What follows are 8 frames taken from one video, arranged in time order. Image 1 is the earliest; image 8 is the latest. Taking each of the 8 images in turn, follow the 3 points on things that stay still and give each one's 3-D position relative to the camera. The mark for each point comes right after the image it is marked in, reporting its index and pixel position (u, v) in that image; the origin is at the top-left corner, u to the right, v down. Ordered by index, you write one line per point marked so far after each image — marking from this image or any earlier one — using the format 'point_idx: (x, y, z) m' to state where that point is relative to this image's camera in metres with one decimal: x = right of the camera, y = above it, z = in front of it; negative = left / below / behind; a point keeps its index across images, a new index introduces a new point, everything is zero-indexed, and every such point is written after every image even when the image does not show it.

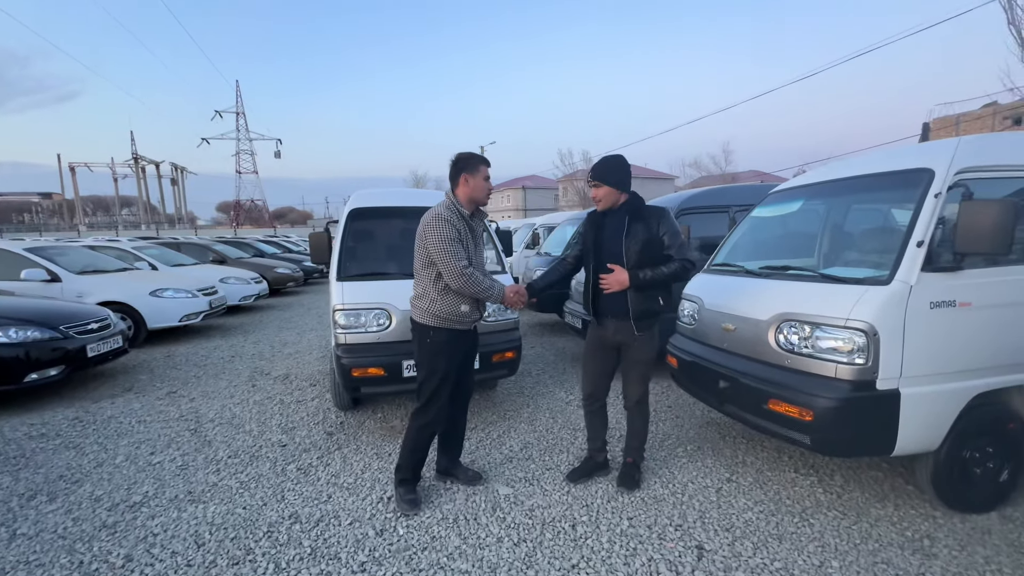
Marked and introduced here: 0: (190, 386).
0: (-3.9, -1.2, +5.4) m
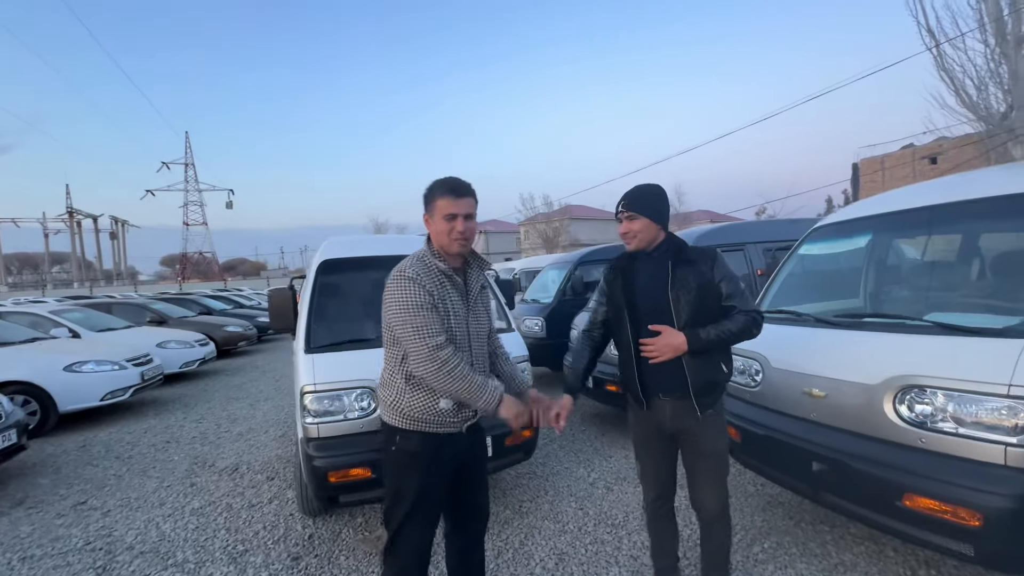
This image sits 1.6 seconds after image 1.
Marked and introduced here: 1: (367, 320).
0: (-3.8, -1.9, +4.2) m
1: (-1.2, -0.3, +3.7) m
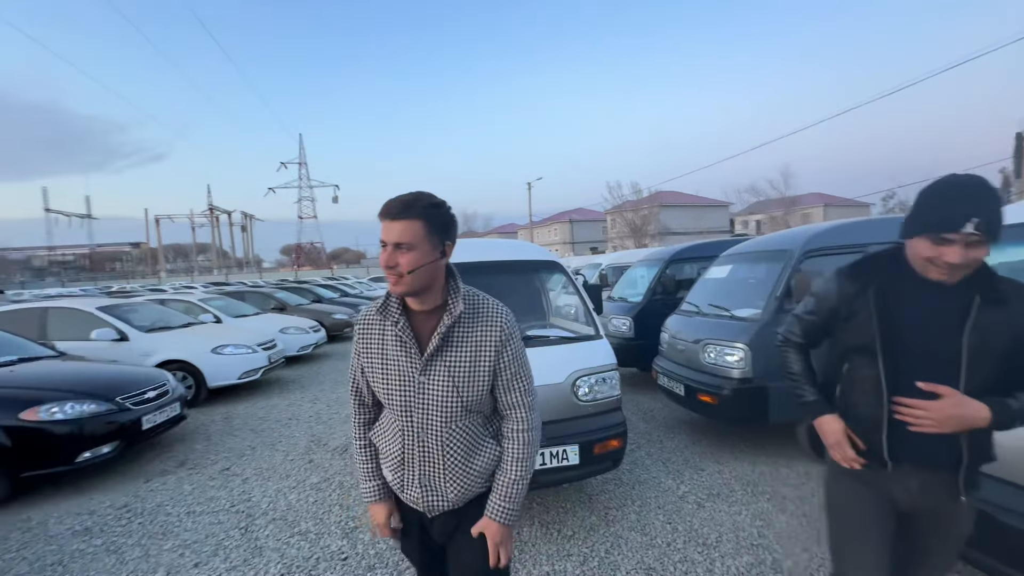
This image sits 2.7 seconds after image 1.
0: (-3.0, -1.9, +5.0) m
1: (-0.5, -0.3, +3.9) m
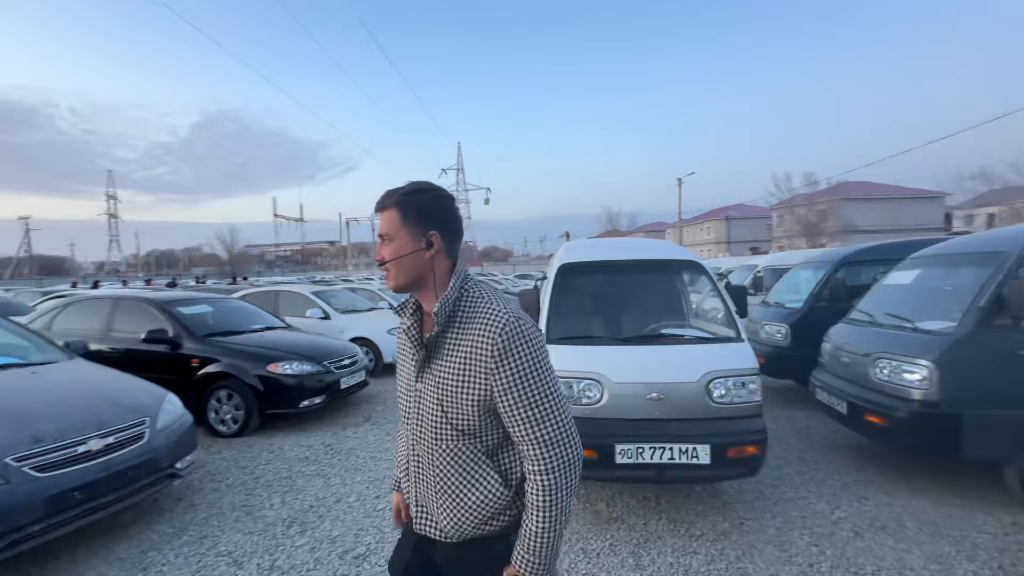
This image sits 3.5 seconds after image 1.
0: (-1.3, -1.8, +5.9) m
1: (+0.8, -0.3, +4.2) m
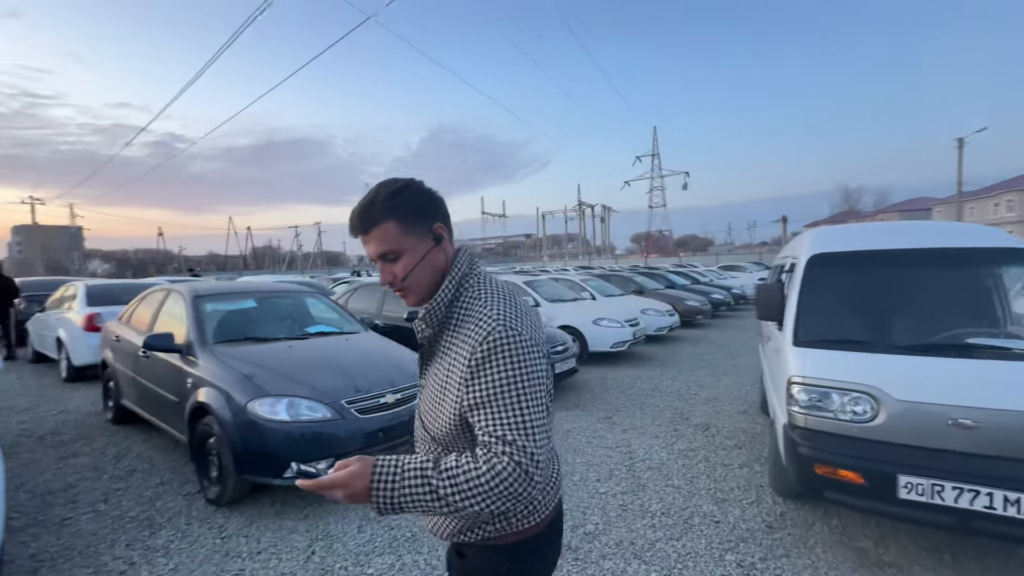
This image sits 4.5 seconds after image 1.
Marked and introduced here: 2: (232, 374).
0: (+1.5, -1.7, +6.0) m
1: (+2.7, -0.2, +3.5) m
2: (-2.4, -0.7, +3.9) m
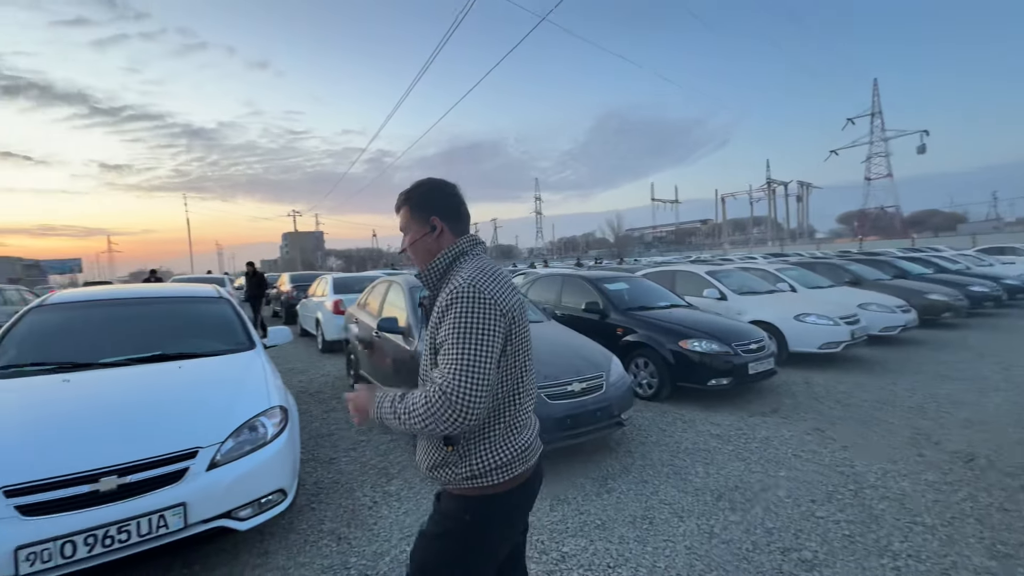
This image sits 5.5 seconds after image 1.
0: (+3.7, -1.6, +5.1) m
1: (+3.9, -0.2, +2.3) m
2: (-0.7, -0.7, +4.5) m
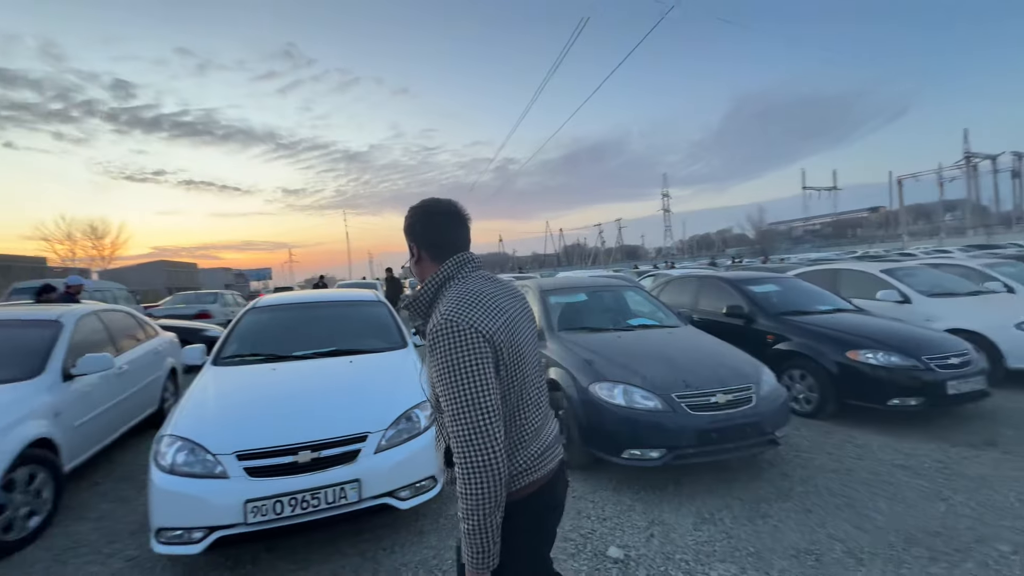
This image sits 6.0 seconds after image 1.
0: (+5.0, -1.6, +3.9) m
1: (+4.5, -0.2, +1.1) m
2: (+0.6, -0.7, +4.5) m
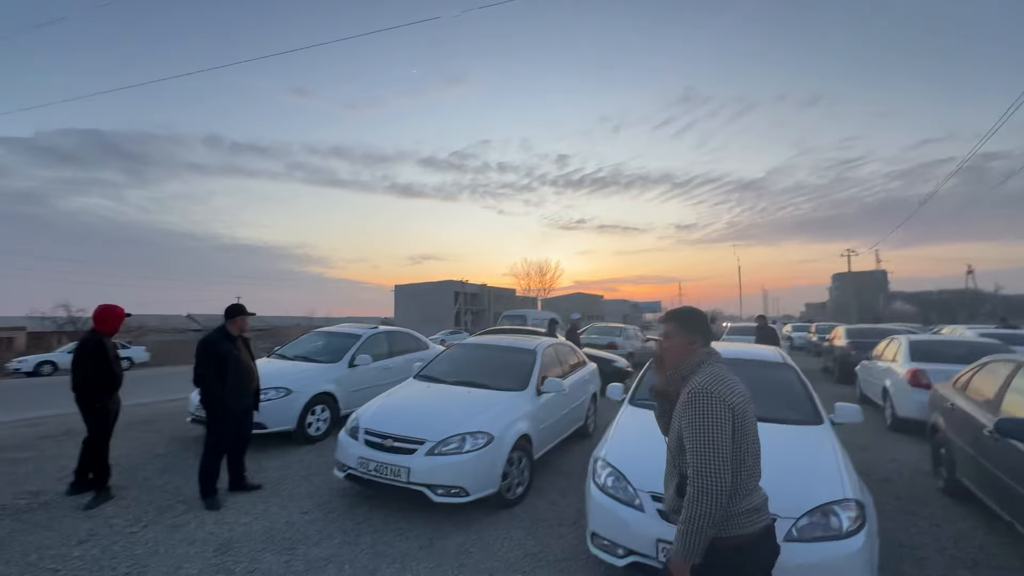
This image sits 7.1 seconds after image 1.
0: (+6.5, -2.2, -0.9) m
1: (+4.2, -0.6, -2.3) m
2: (+3.9, -1.4, +2.8) m
